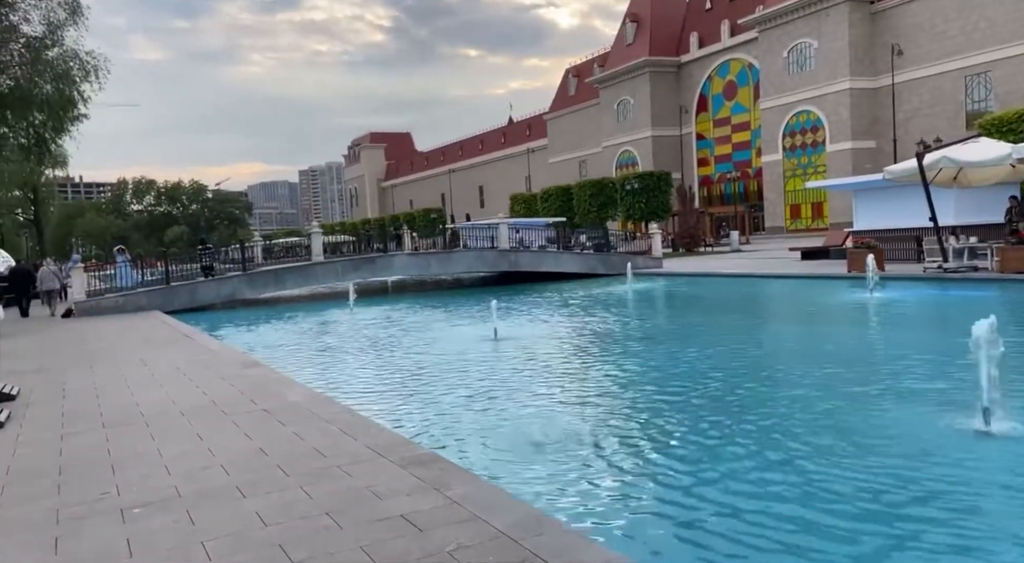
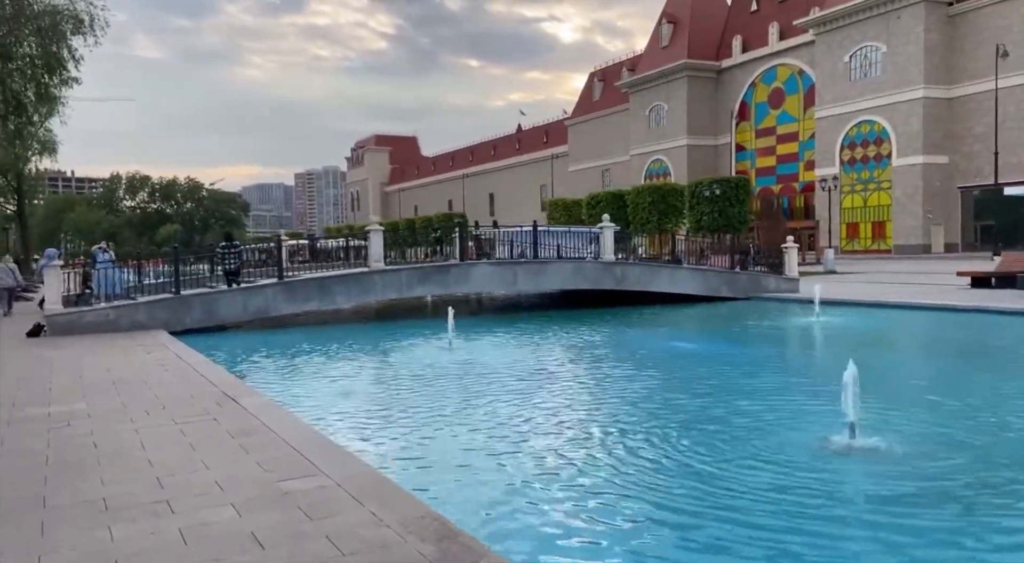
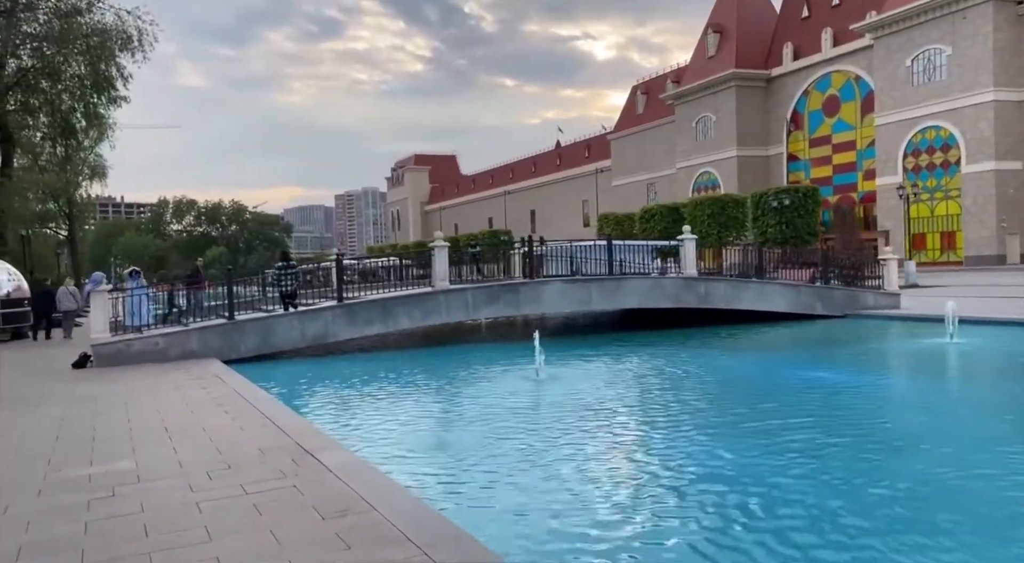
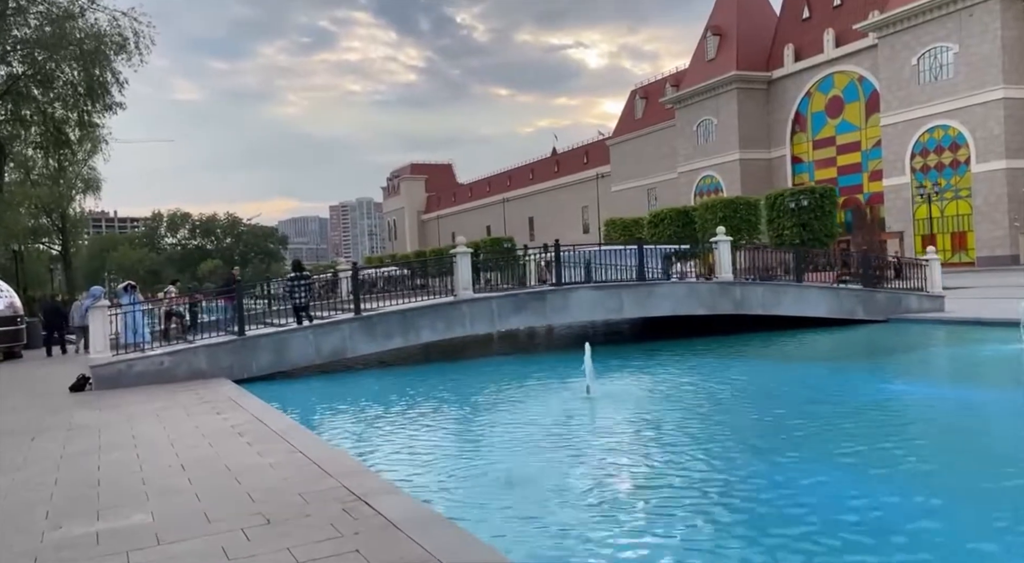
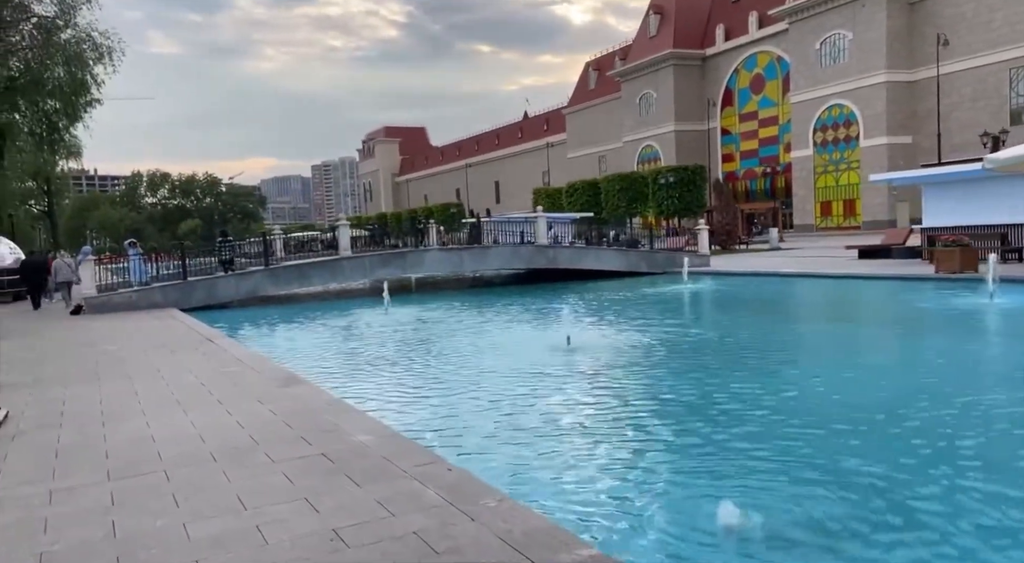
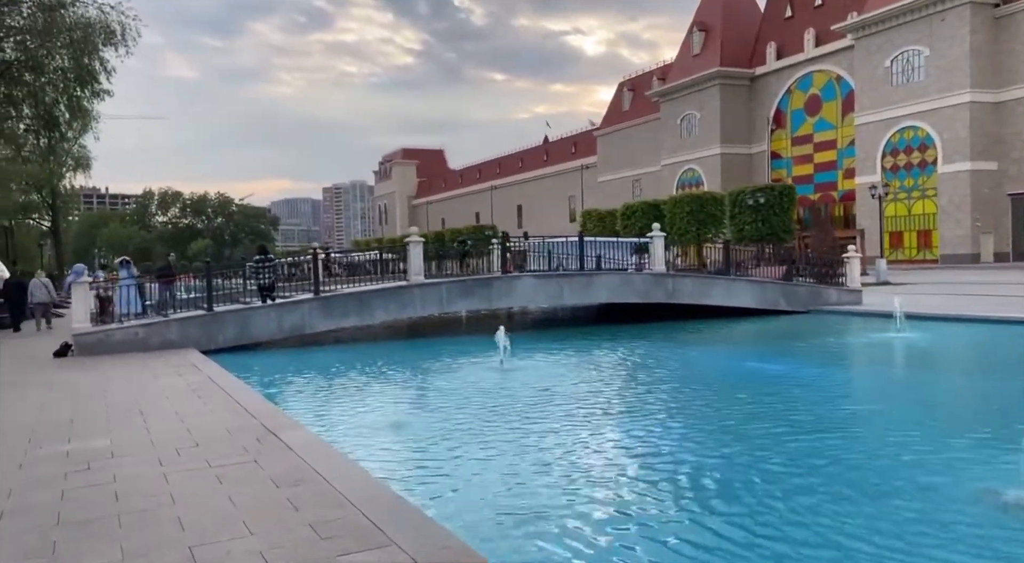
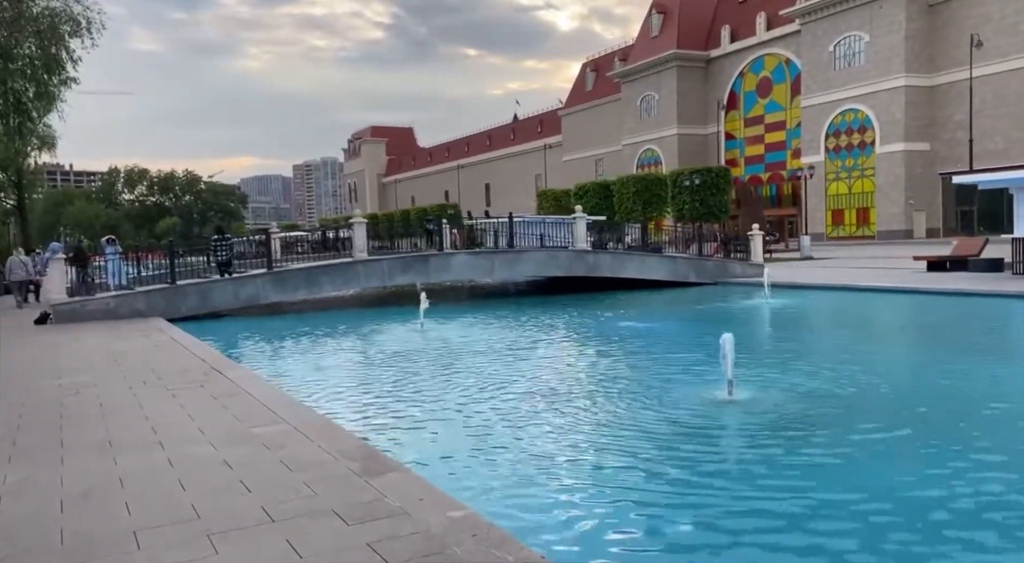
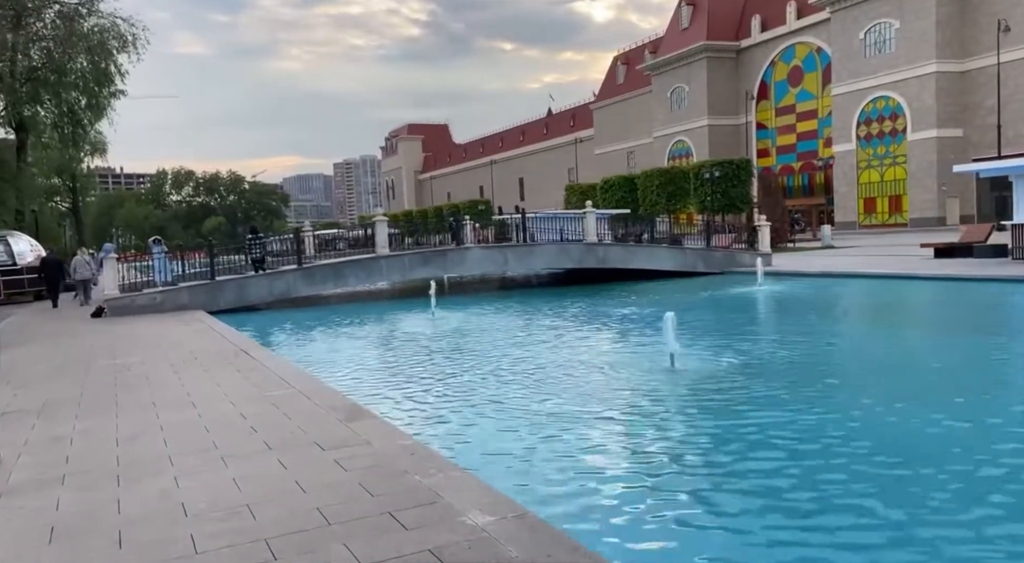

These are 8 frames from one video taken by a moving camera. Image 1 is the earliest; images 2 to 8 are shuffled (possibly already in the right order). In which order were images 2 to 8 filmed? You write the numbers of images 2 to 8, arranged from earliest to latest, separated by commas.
5, 8, 7, 2, 6, 3, 4
